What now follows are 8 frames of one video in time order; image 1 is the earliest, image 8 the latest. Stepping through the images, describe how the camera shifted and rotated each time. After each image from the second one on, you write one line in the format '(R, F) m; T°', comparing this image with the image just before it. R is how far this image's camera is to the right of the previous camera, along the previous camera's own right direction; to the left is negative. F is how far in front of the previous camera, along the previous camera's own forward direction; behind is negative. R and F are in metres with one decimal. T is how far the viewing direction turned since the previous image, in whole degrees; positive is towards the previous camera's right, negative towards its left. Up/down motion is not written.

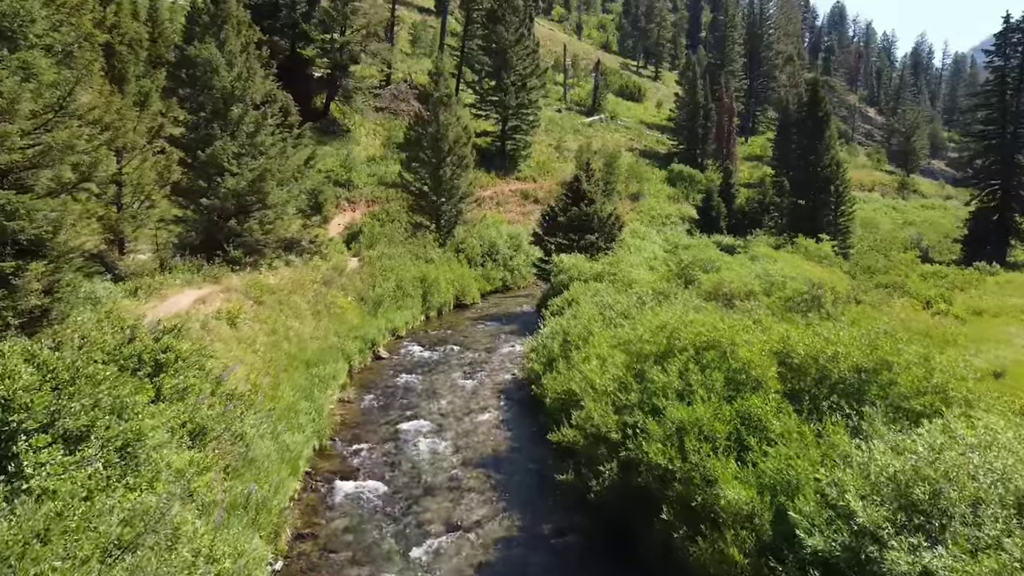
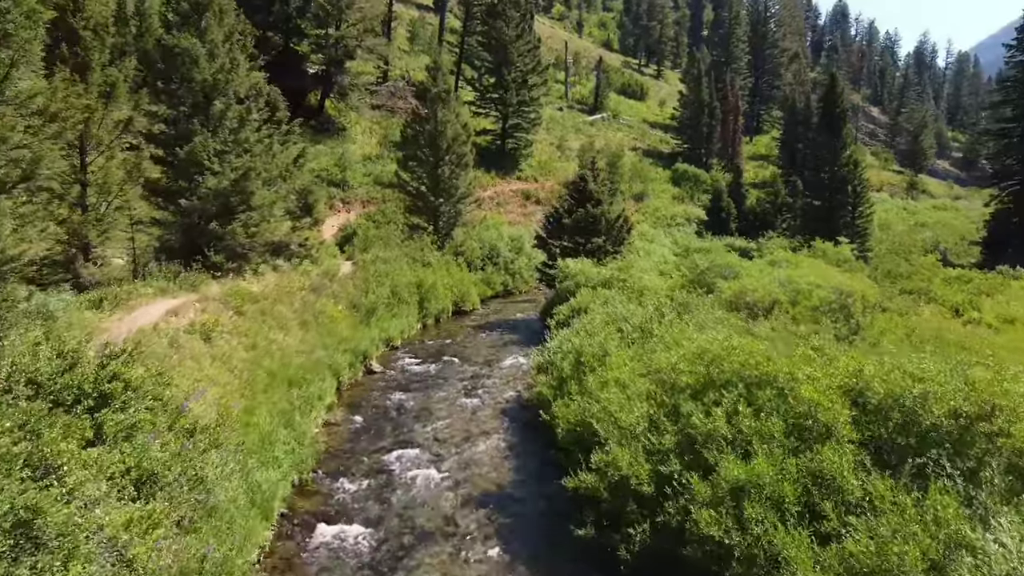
(-0.1, +1.6) m; 0°
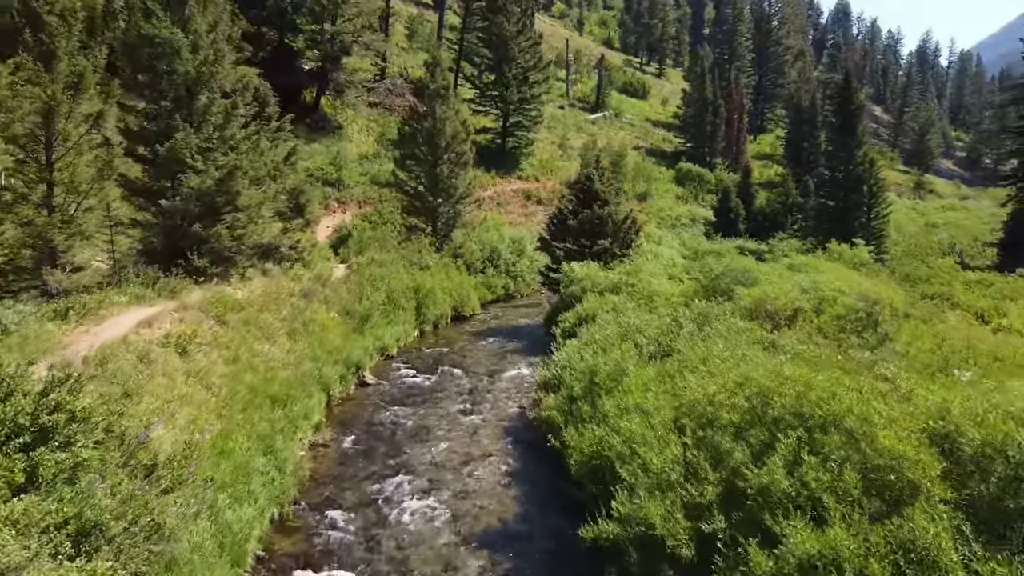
(-0.1, +1.3) m; 0°
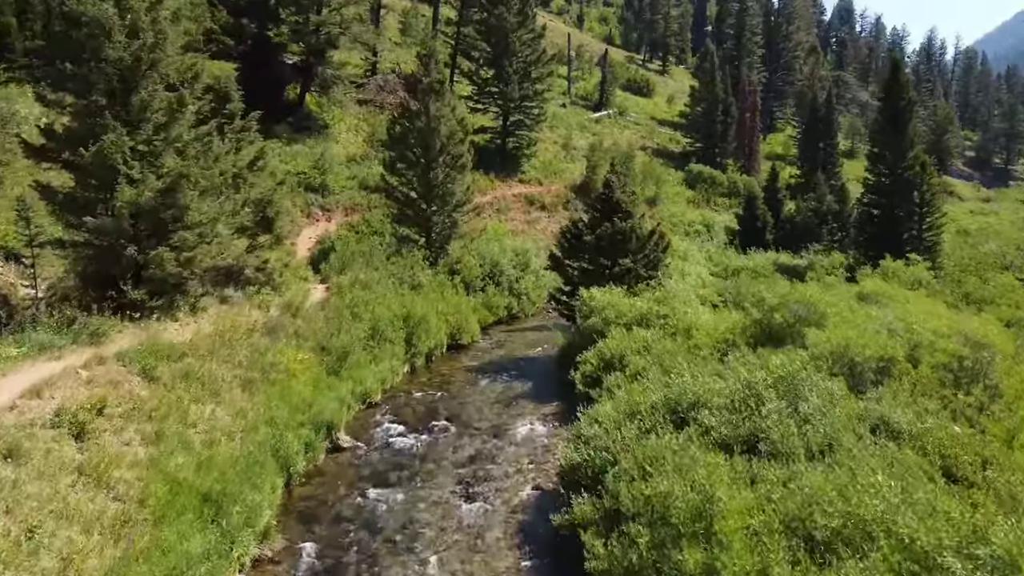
(-0.3, +3.7) m; 0°
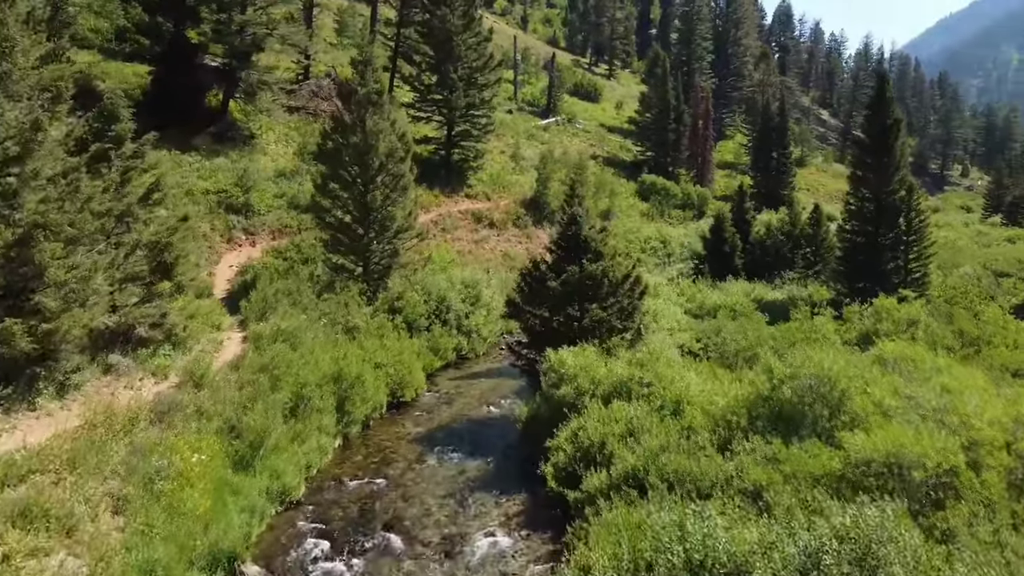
(-0.2, +3.2) m; +4°
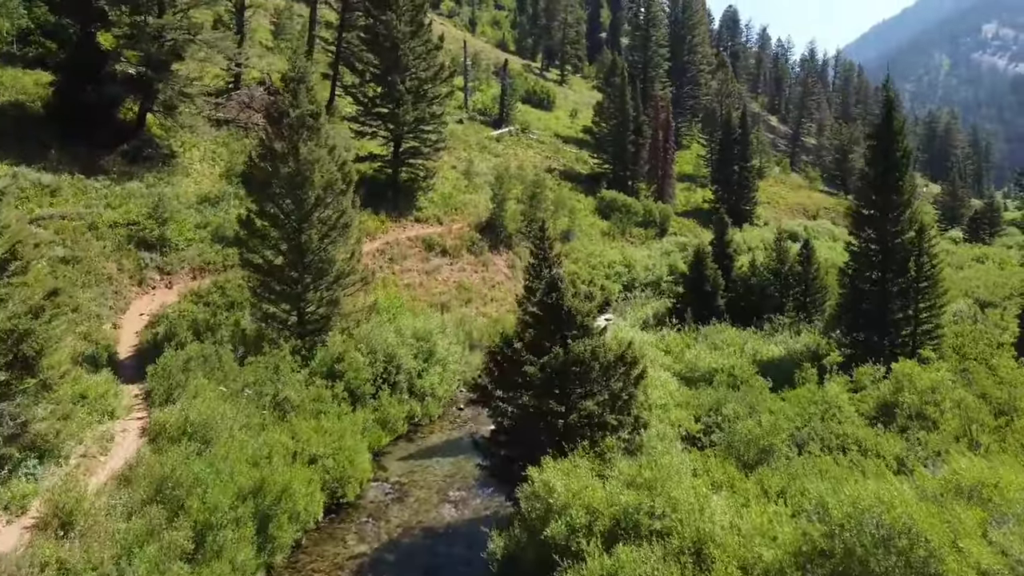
(-0.4, +3.5) m; +4°
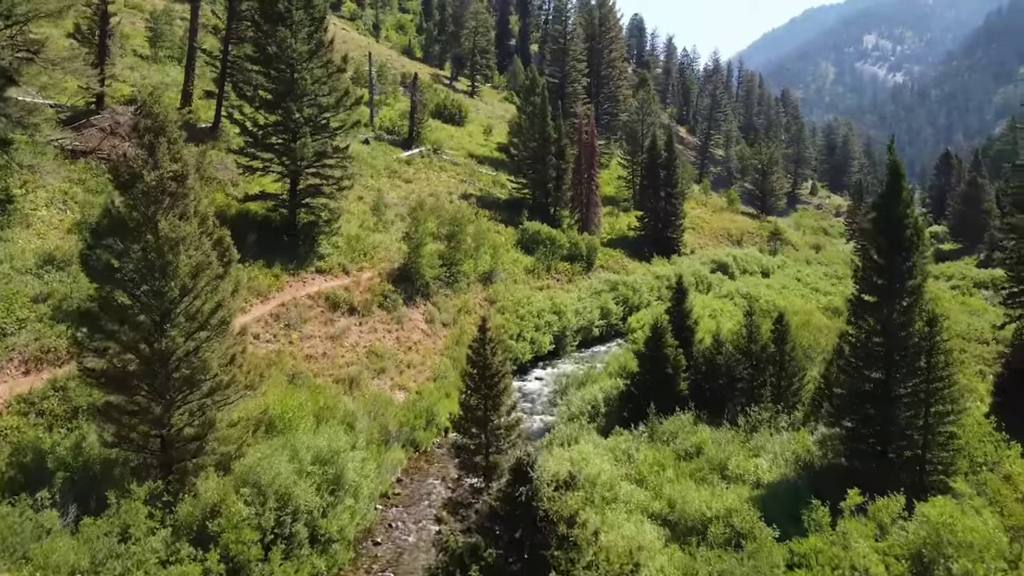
(-0.5, +4.8) m; +7°
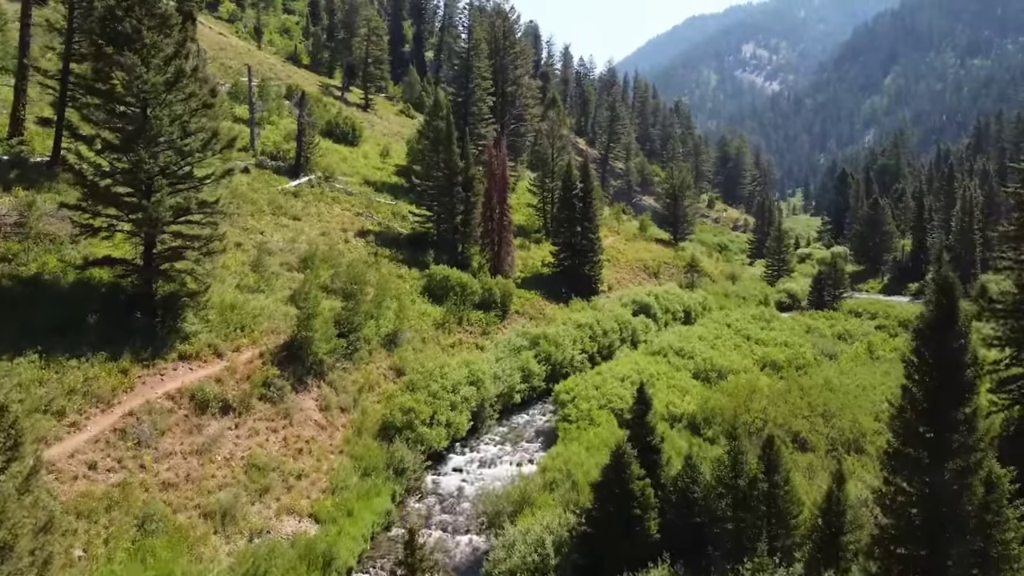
(-0.6, +5.4) m; +8°
